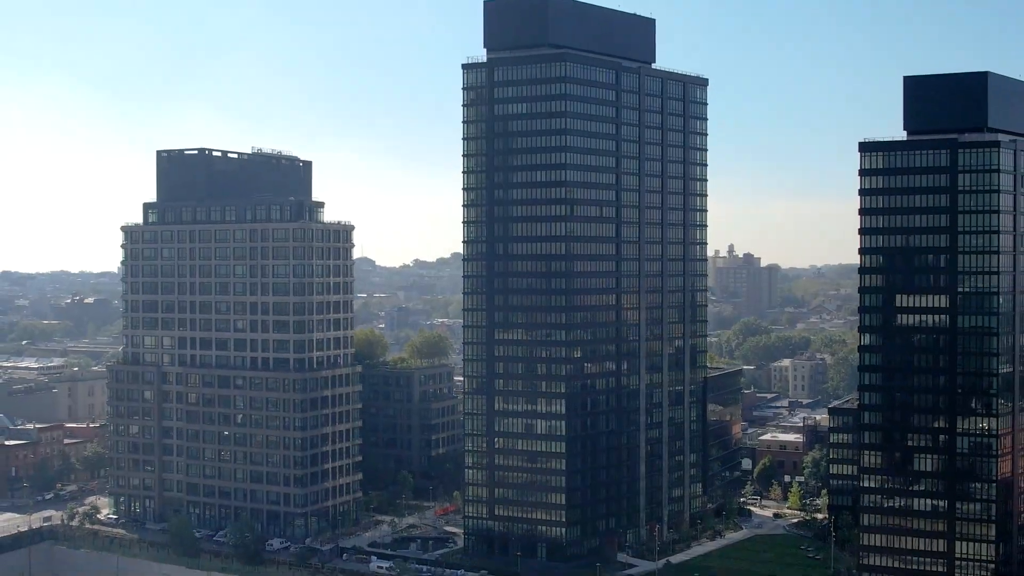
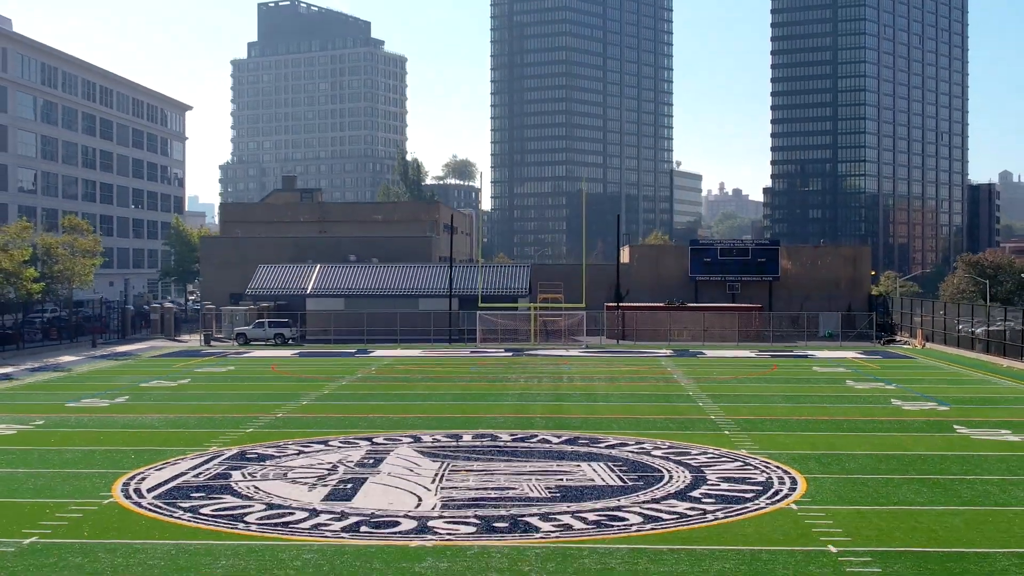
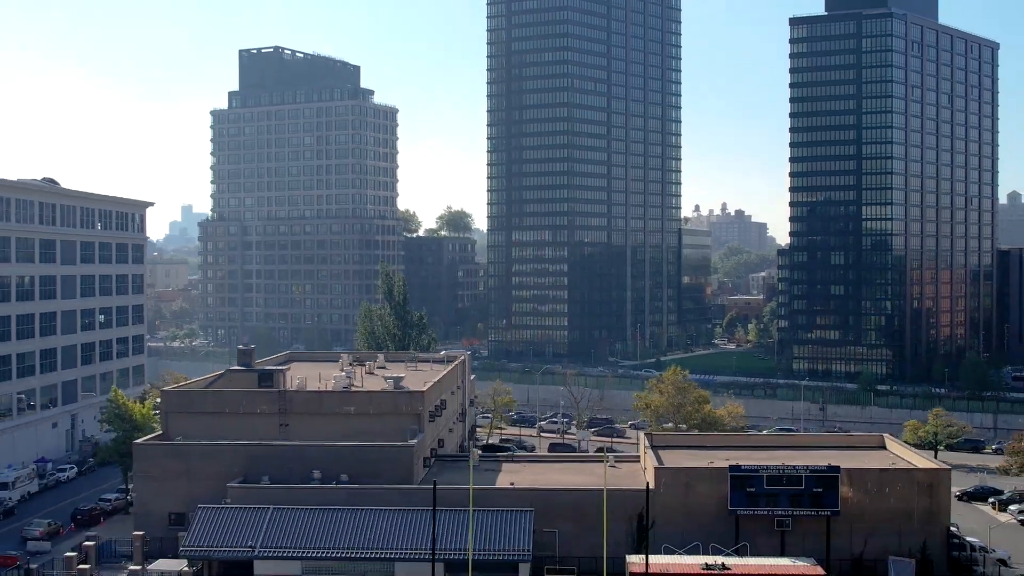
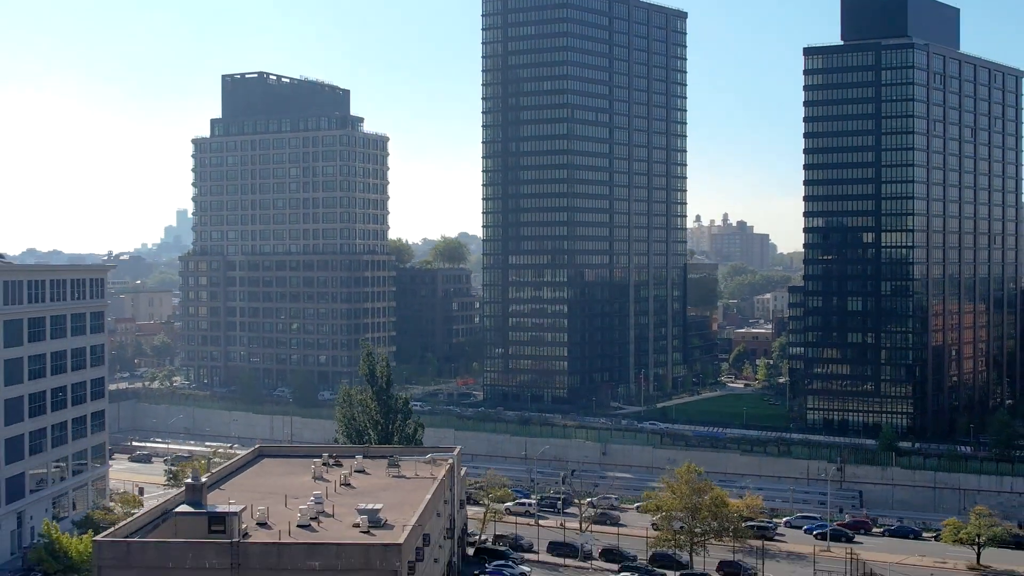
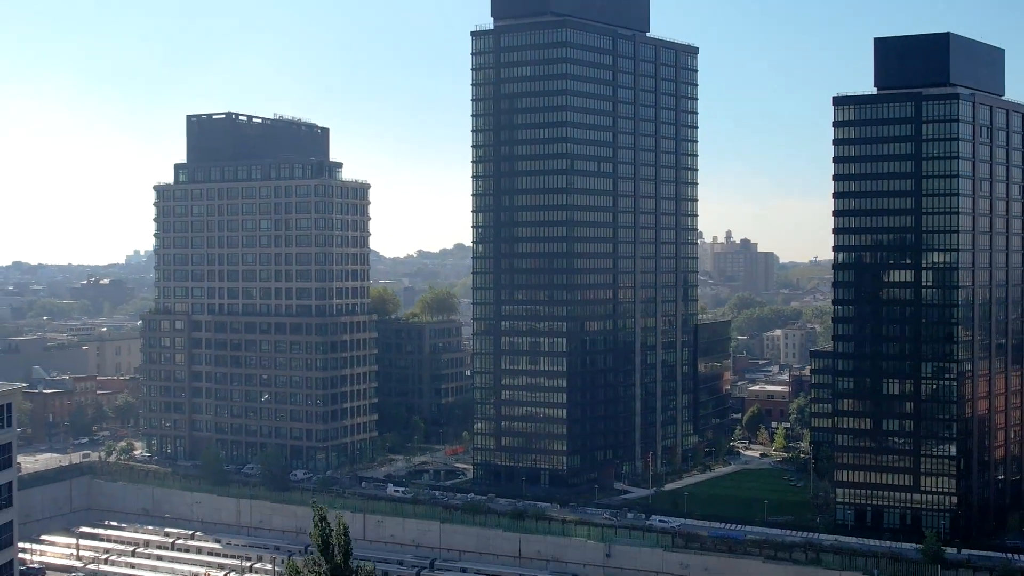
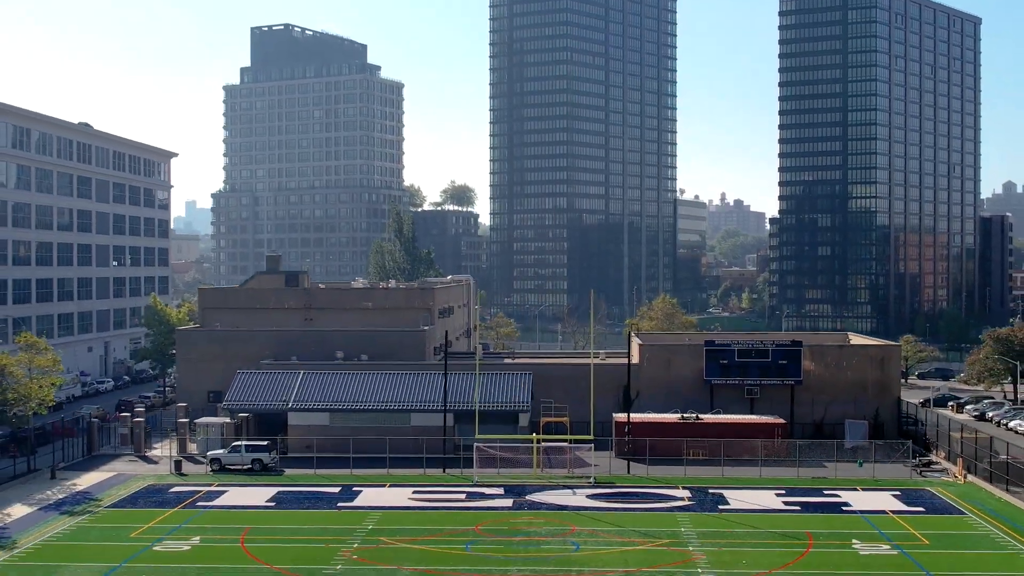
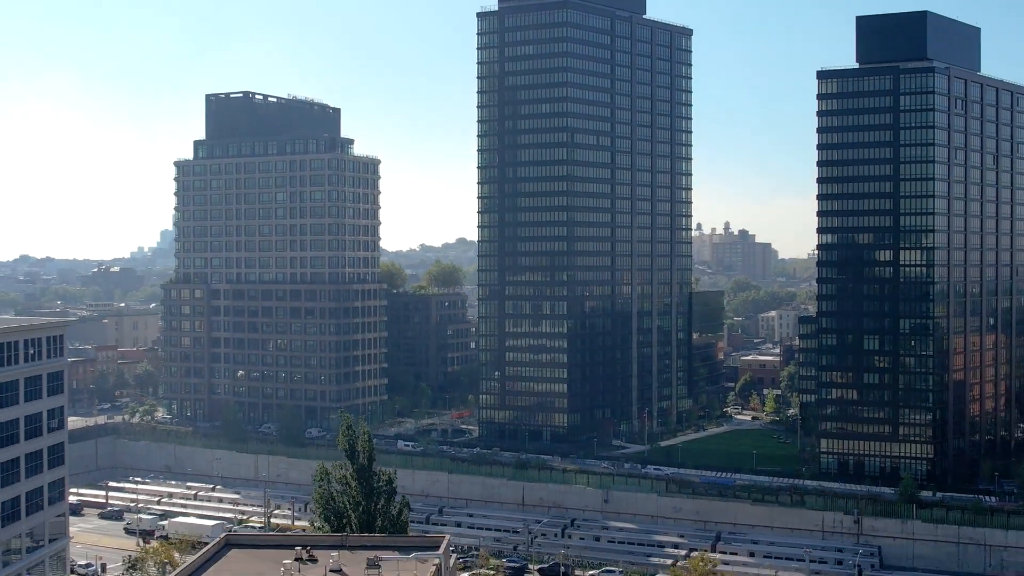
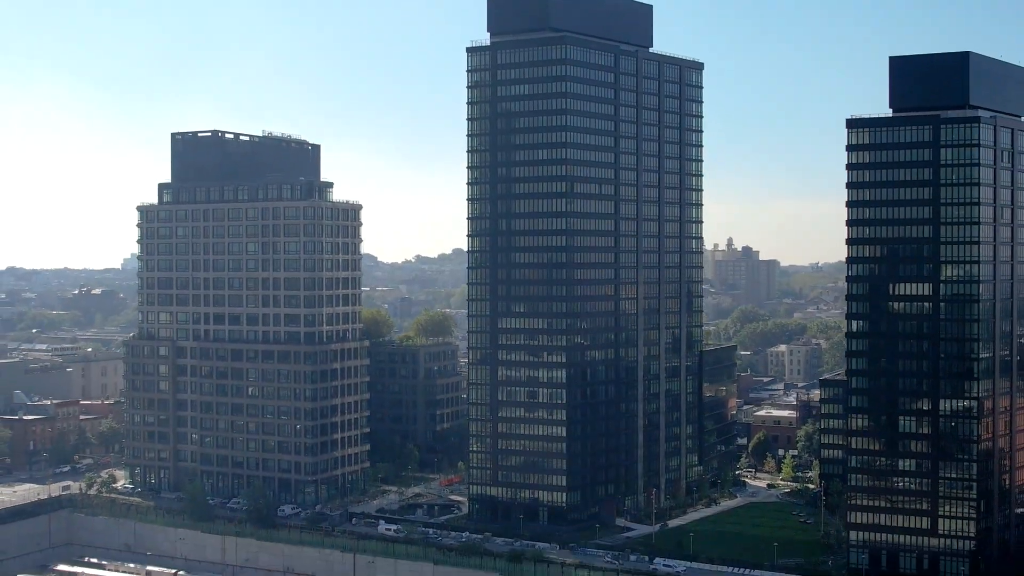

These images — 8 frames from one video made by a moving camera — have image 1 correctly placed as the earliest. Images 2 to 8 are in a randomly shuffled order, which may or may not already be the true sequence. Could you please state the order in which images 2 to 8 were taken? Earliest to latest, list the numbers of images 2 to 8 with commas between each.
8, 5, 7, 4, 3, 6, 2
